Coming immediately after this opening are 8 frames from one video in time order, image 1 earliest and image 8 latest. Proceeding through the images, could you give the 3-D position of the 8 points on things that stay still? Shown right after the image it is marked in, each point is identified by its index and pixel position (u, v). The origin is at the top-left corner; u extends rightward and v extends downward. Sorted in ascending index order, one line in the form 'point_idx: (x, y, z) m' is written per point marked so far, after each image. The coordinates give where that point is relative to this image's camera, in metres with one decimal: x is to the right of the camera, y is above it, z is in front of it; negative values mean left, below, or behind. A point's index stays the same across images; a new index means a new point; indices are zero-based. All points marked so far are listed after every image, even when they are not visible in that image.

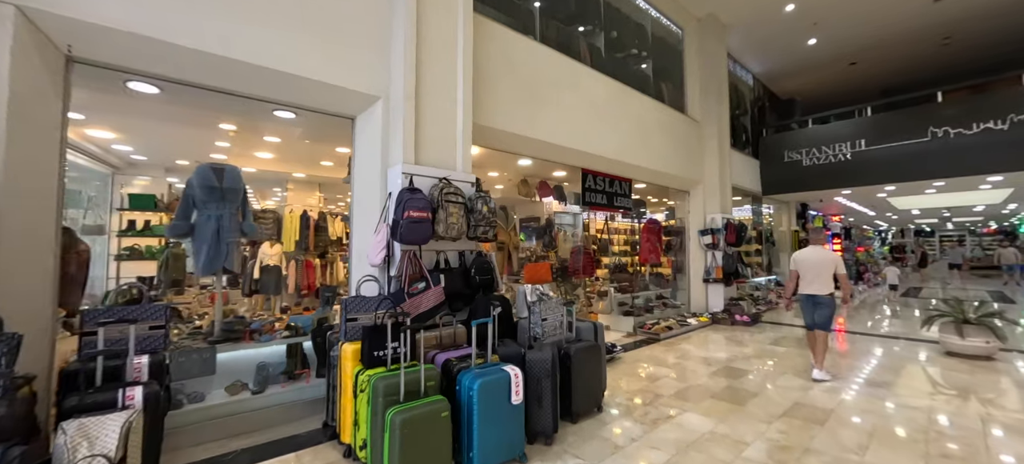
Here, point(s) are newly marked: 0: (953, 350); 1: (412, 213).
0: (+5.5, -1.5, +4.9) m
1: (-0.8, +0.1, +3.0) m
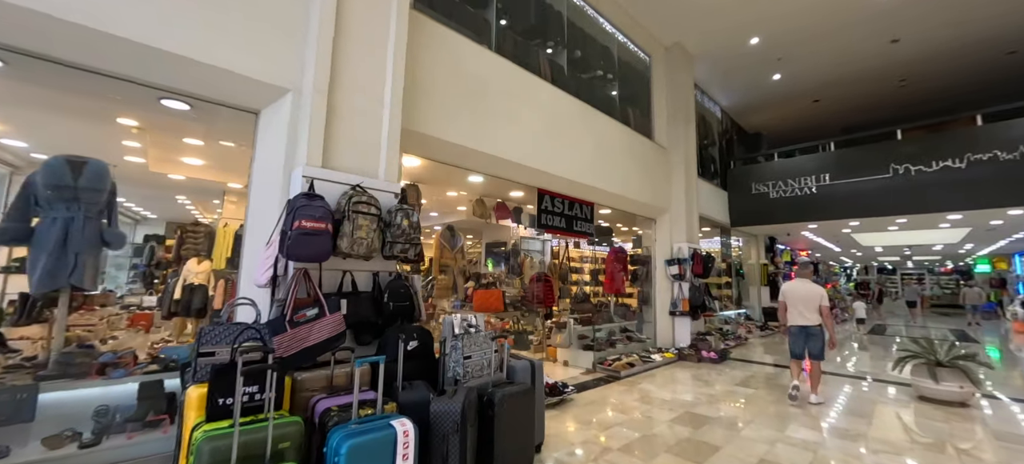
0: (+4.8, -1.9, +4.5) m
1: (-1.3, +0.1, +2.4) m
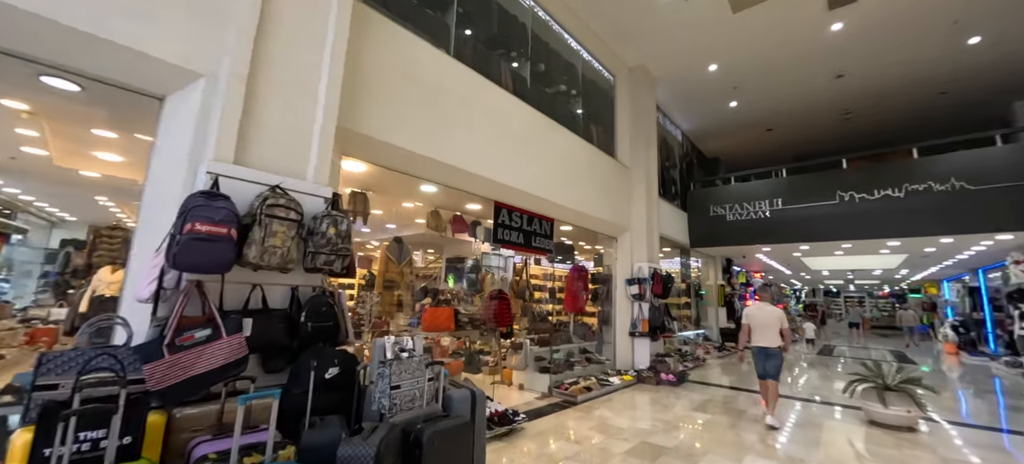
0: (+4.2, -2.2, +4.5) m
1: (-1.6, 0.0, +2.0) m
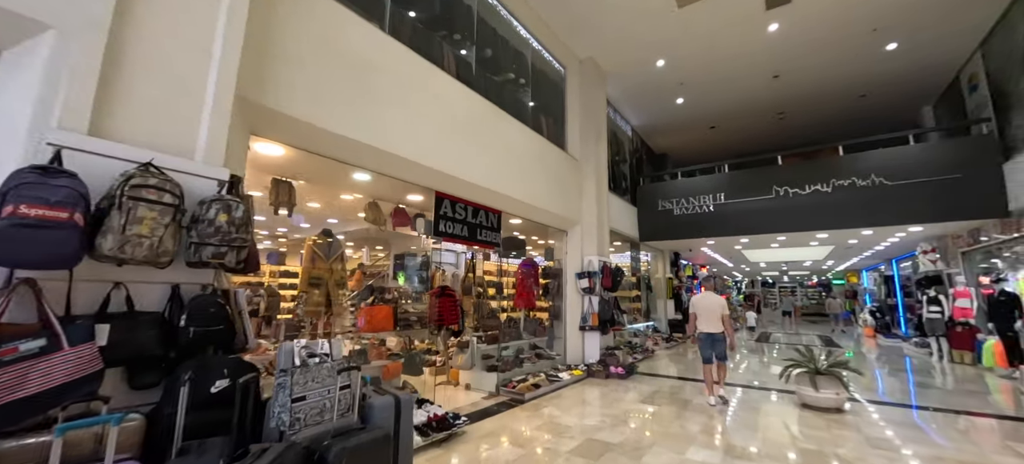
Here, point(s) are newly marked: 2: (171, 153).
0: (+3.6, -2.1, +4.7) m
1: (-2.0, +0.1, +1.6) m
2: (-2.0, +0.5, +2.2) m
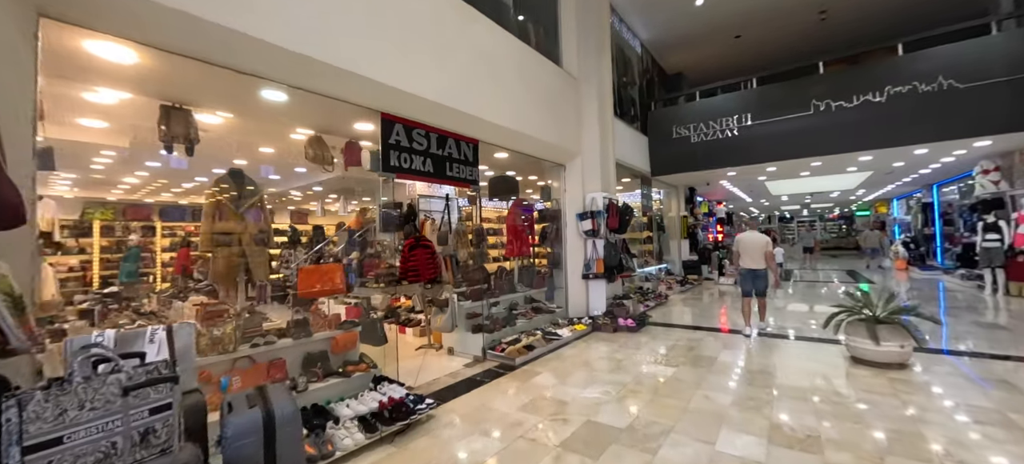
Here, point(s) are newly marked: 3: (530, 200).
0: (+3.4, -1.2, +3.8) m
1: (-2.3, +0.2, +0.6) m
2: (-2.3, +0.7, +1.2) m
3: (+0.3, +0.5, +6.0) m
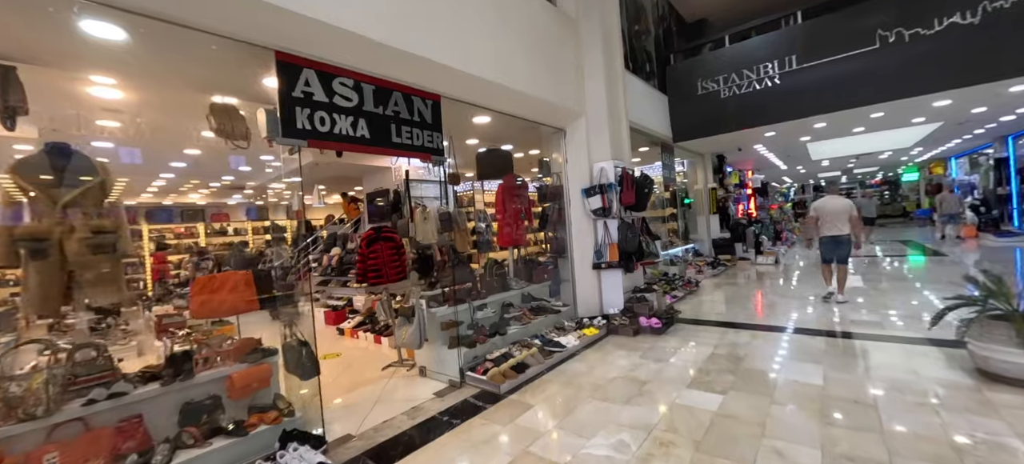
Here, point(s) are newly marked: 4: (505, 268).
0: (+3.3, -0.9, +2.6) m
1: (-2.7, +0.1, -0.3) m
2: (-2.6, +0.6, +0.2) m
3: (+0.1, +0.7, +4.8) m
4: (-0.1, -0.4, +4.5) m
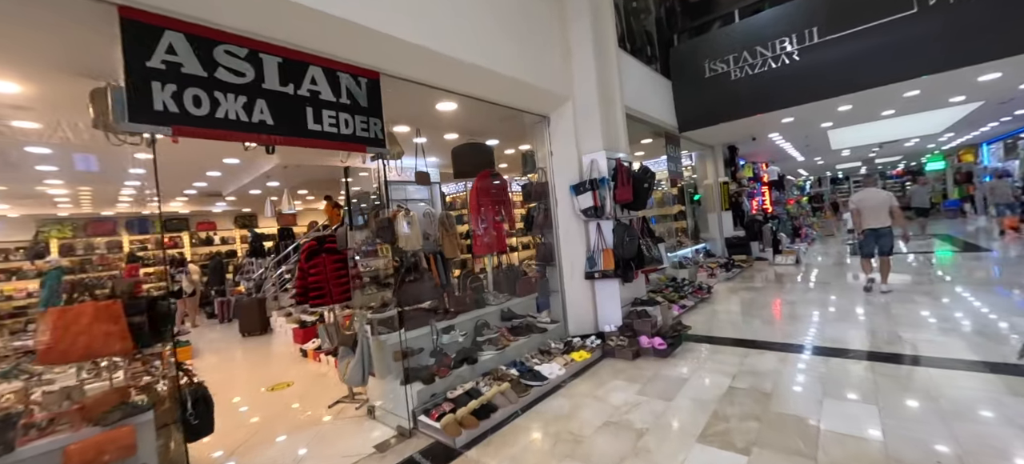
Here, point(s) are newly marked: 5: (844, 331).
0: (+3.0, -0.9, +1.9) m
1: (-3.1, 0.0, -0.9) m
2: (-3.0, +0.5, -0.4) m
3: (-0.1, +0.6, +4.2) m
4: (-0.3, -0.5, +3.9) m
5: (+3.5, -1.0, +4.0) m
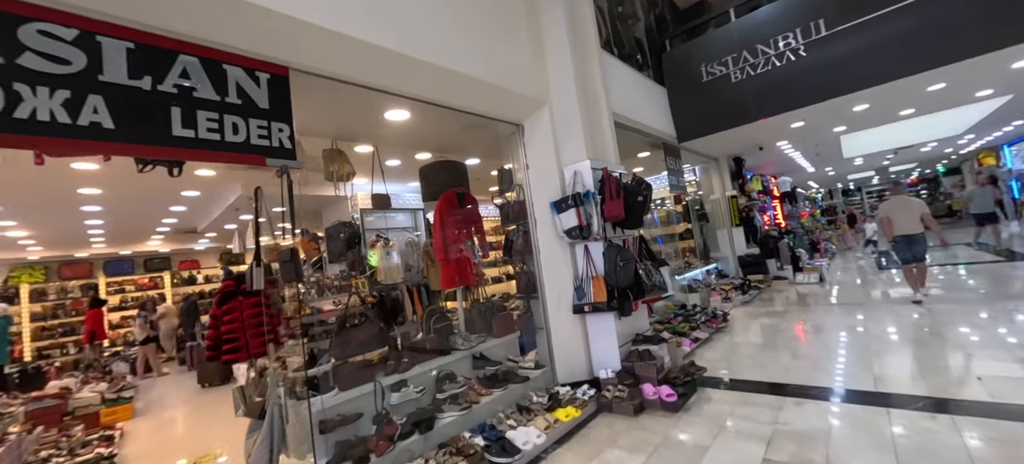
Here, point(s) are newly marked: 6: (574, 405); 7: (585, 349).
0: (+2.8, -0.9, +1.1) m
1: (-3.4, 0.0, -1.5) m
2: (-3.3, +0.4, -0.9) m
3: (-0.4, +0.4, +3.6) m
4: (-0.6, -0.7, +3.2) m
5: (+3.2, -1.1, +3.3) m
6: (+0.5, -1.3, +3.0) m
7: (+0.7, -1.1, +3.6) m
